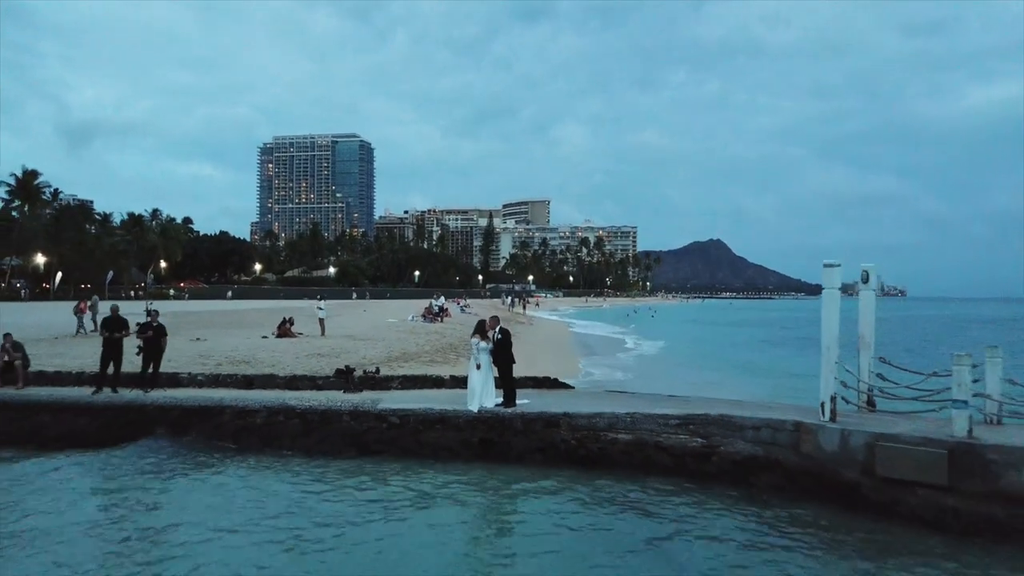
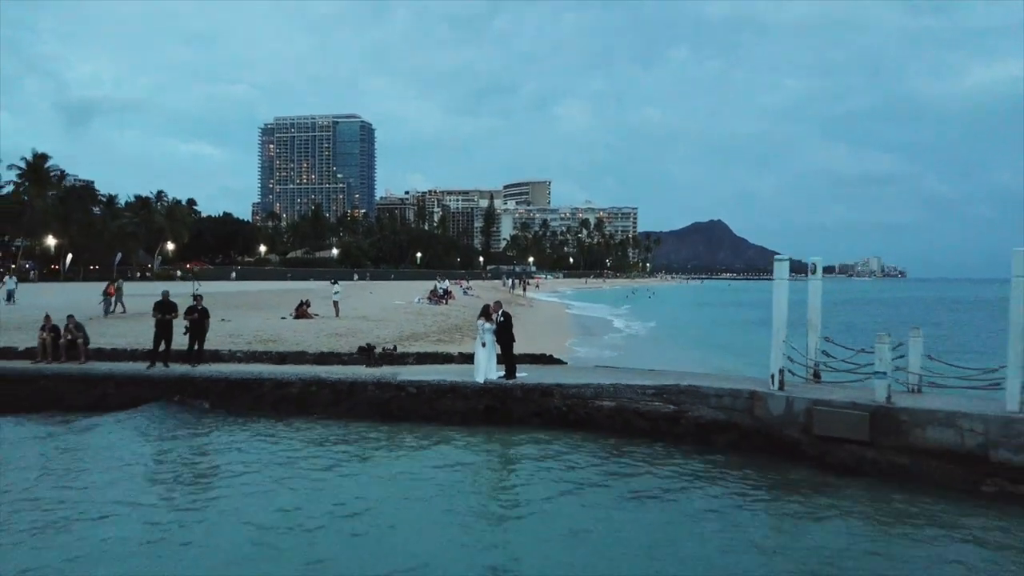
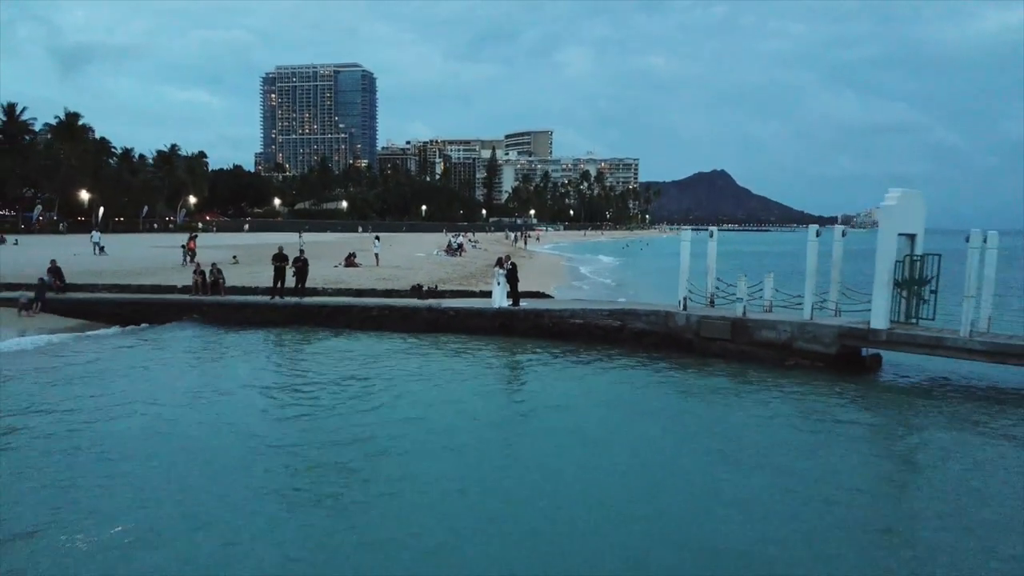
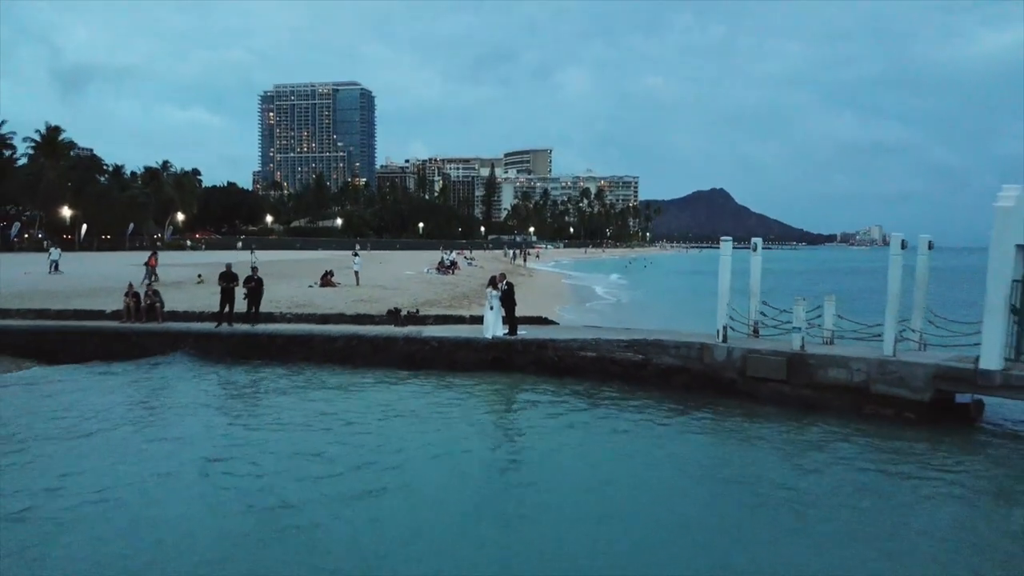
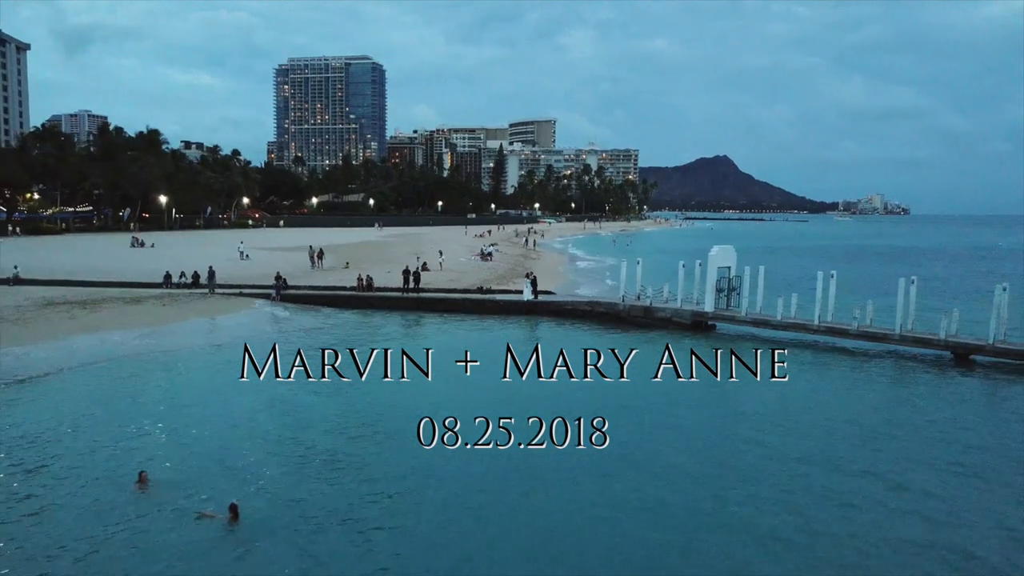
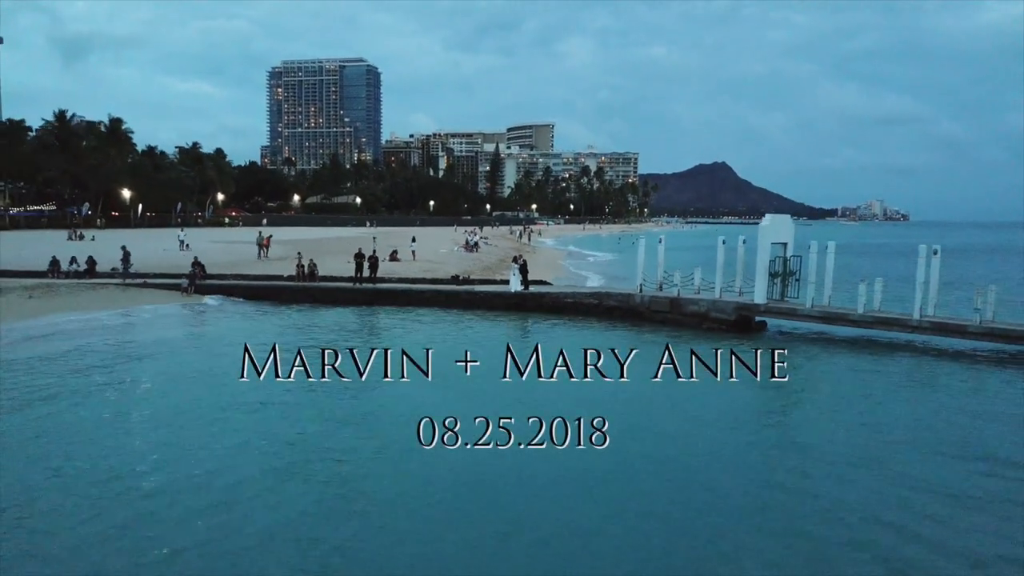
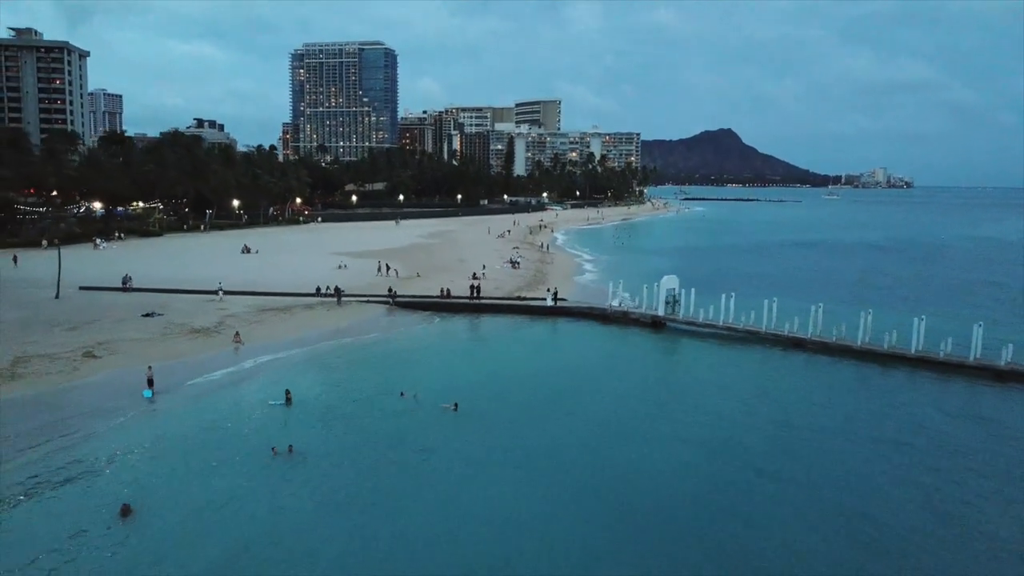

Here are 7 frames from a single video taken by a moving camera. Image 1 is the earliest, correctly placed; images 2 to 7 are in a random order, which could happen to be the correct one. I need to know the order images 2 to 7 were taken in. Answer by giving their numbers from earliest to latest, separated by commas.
2, 4, 3, 6, 5, 7
